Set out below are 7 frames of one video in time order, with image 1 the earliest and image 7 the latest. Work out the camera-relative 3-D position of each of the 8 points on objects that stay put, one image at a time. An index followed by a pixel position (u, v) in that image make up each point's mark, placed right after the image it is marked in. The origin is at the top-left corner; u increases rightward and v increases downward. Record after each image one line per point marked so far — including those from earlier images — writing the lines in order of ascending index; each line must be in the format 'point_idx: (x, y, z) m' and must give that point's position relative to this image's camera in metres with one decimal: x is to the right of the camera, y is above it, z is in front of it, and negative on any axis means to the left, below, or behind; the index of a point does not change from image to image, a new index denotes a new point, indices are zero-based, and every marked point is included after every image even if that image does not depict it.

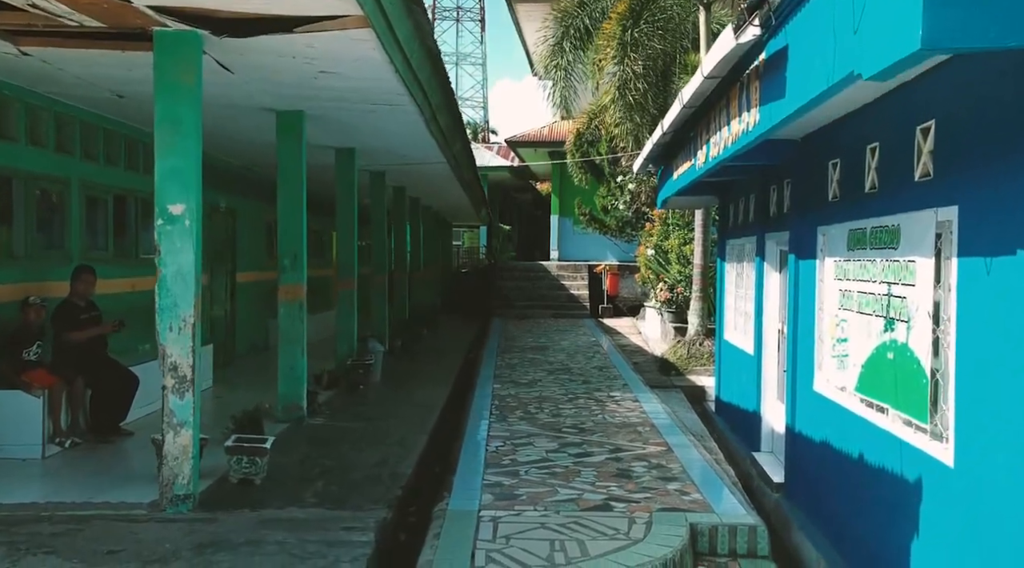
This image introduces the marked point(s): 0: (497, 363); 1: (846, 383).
0: (-0.2, -1.1, +11.0) m
1: (+1.8, -0.5, +4.4) m
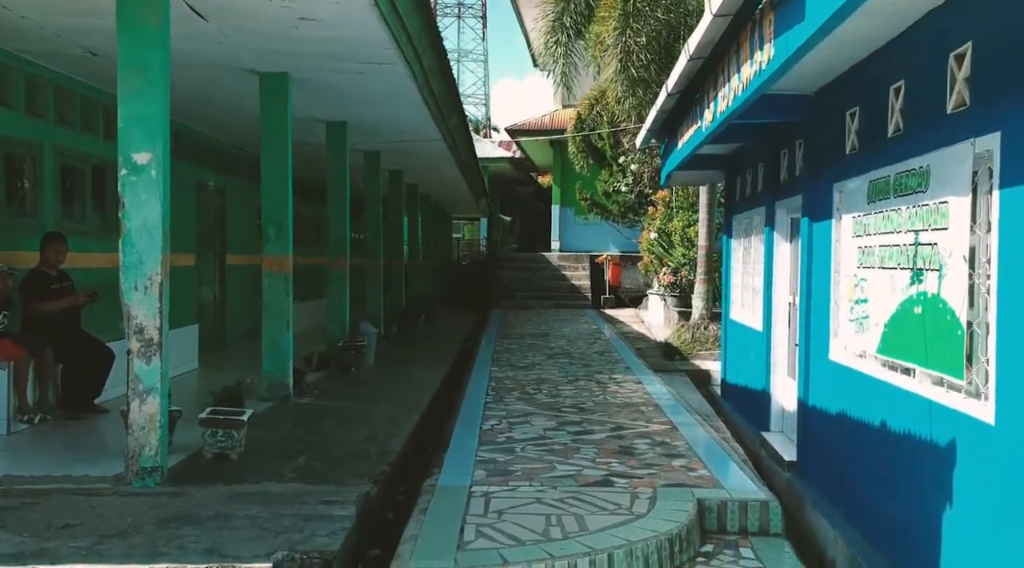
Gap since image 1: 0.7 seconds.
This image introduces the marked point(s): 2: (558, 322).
0: (-0.2, -0.8, +10.6) m
1: (+1.8, -0.3, +4.1) m
2: (+0.8, -0.7, +14.5) m
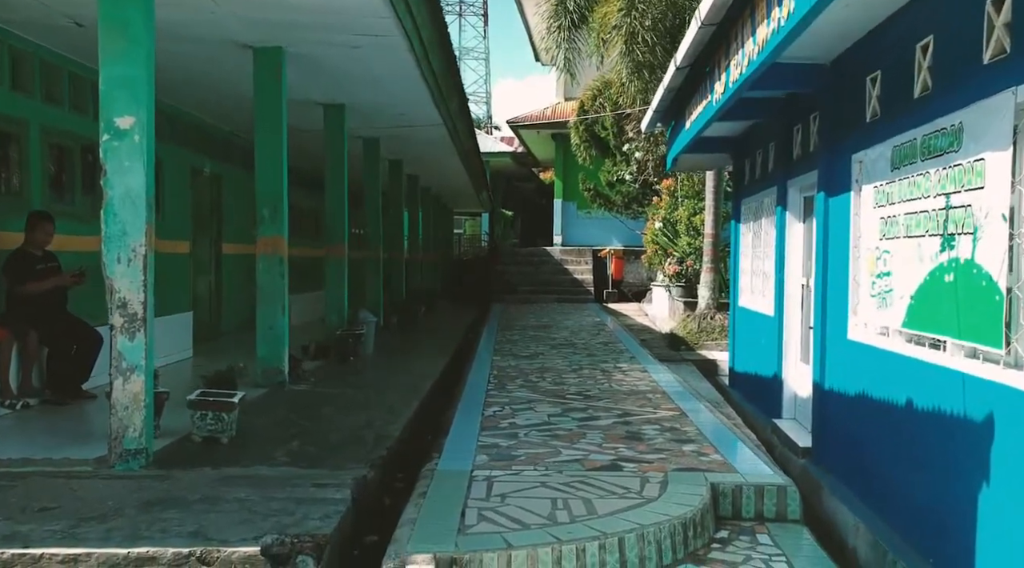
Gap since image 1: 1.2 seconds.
0: (-0.2, -0.7, +10.4) m
1: (+1.8, -0.2, +3.9) m
2: (+0.8, -0.5, +14.3) m
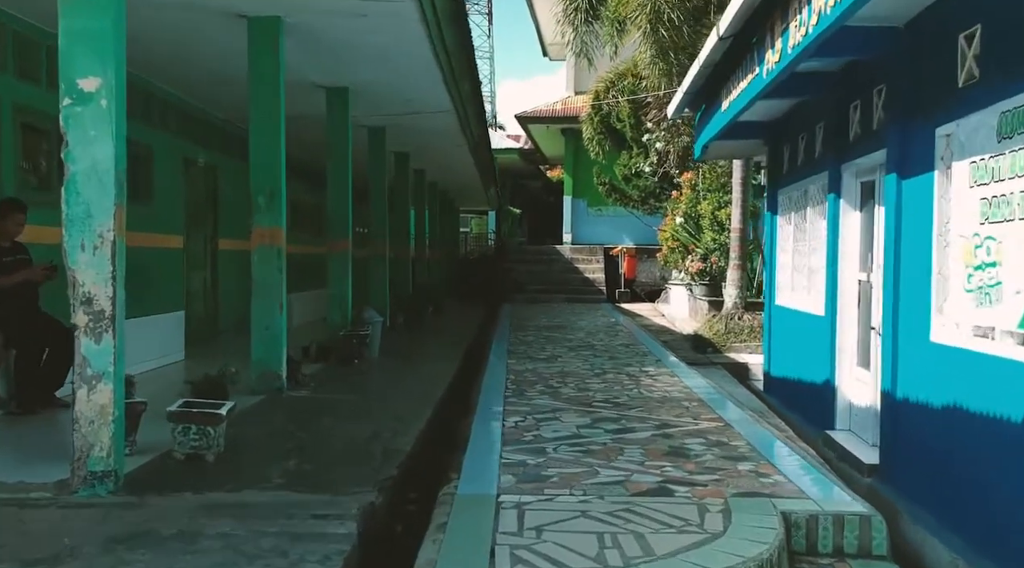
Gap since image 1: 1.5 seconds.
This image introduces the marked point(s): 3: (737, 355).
0: (0.0, -0.7, +9.8) m
1: (+1.9, -0.2, +3.3) m
2: (+1.0, -0.5, +13.7) m
3: (+2.4, -0.8, +8.7) m
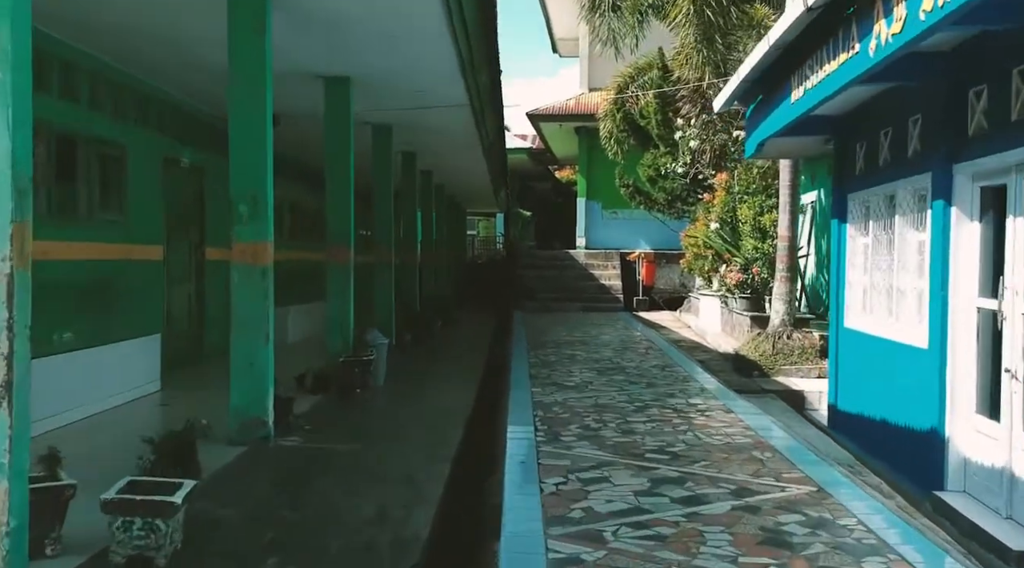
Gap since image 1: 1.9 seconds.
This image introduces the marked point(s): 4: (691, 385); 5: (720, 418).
0: (+0.2, -0.8, +8.9) m
1: (+2.1, -0.3, +2.3) m
2: (+1.3, -0.7, +12.7) m
3: (+2.6, -0.9, +7.7) m
4: (+1.6, -0.9, +7.2) m
5: (+1.5, -0.9, +5.7) m
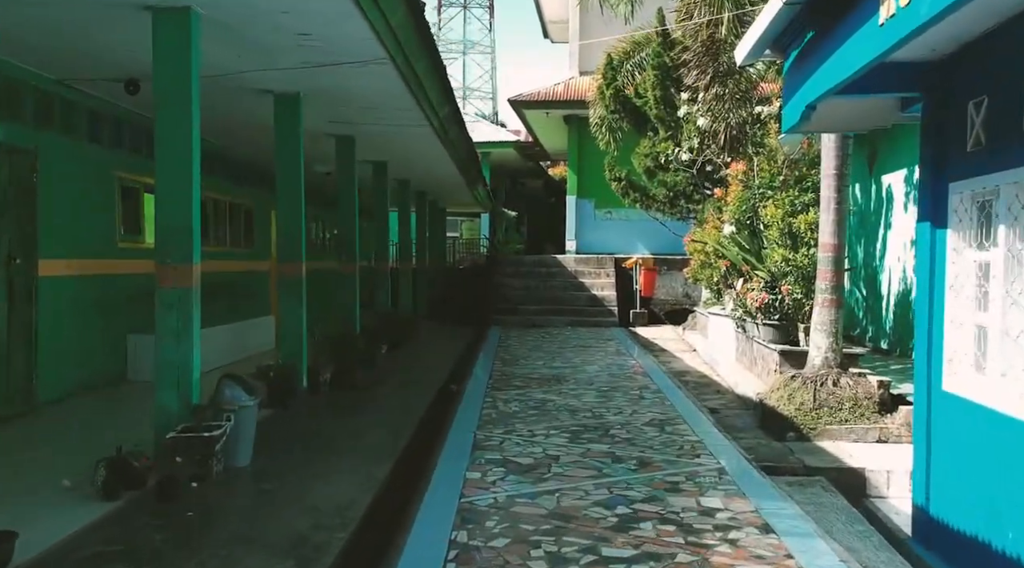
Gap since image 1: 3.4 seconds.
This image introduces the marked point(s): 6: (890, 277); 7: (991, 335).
0: (-0.2, -1.0, +6.6) m
1: (+1.7, -0.5, 0.0) m
2: (+0.8, -0.9, +10.5) m
3: (+2.2, -1.1, +5.5) m
4: (+1.2, -1.1, +4.9) m
5: (+1.0, -1.1, +3.5) m
6: (+4.1, +0.1, +8.9) m
7: (+2.1, -0.2, +3.6) m
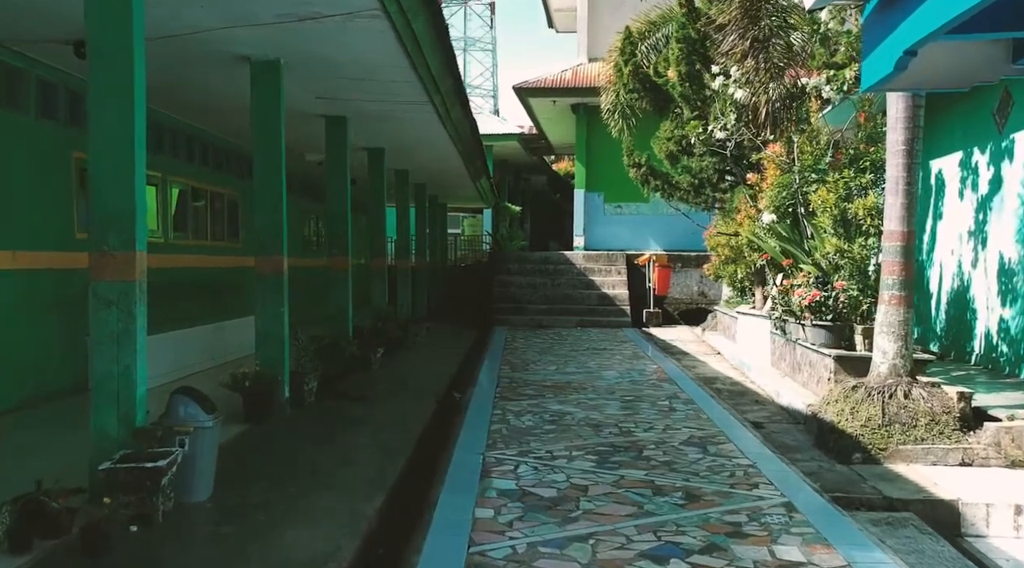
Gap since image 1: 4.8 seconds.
0: (-0.1, -1.0, +5.7) m
1: (+1.8, -0.5, -0.9) m
2: (+0.9, -0.8, +9.6) m
3: (+2.3, -1.1, +4.6) m
4: (+1.3, -1.0, +4.1) m
5: (+1.1, -1.1, +2.6) m
6: (+4.2, +0.1, +8.0) m
7: (+2.2, -0.2, +2.7) m
